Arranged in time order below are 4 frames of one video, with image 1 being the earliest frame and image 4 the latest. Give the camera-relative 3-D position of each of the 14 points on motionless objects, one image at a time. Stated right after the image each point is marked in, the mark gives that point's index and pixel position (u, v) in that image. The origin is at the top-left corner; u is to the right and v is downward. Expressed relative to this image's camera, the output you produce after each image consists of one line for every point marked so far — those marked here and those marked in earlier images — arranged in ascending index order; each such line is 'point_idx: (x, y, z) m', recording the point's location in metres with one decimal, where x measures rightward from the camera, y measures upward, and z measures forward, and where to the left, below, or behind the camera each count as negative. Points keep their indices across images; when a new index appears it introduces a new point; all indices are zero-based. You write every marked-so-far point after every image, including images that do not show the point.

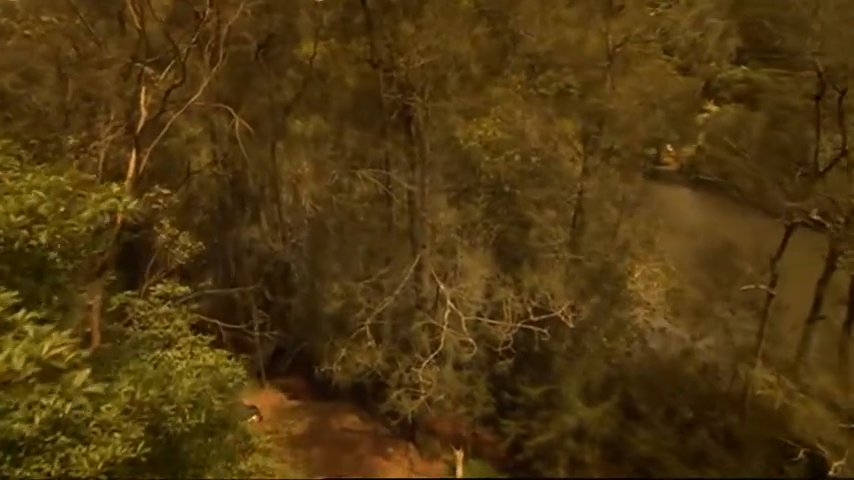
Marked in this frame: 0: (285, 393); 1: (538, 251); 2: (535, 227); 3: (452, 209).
0: (-3.7, -3.8, +13.9) m
1: (+2.4, -0.3, +10.9) m
2: (+2.4, +0.2, +11.1) m
3: (+0.5, +0.7, +11.0) m
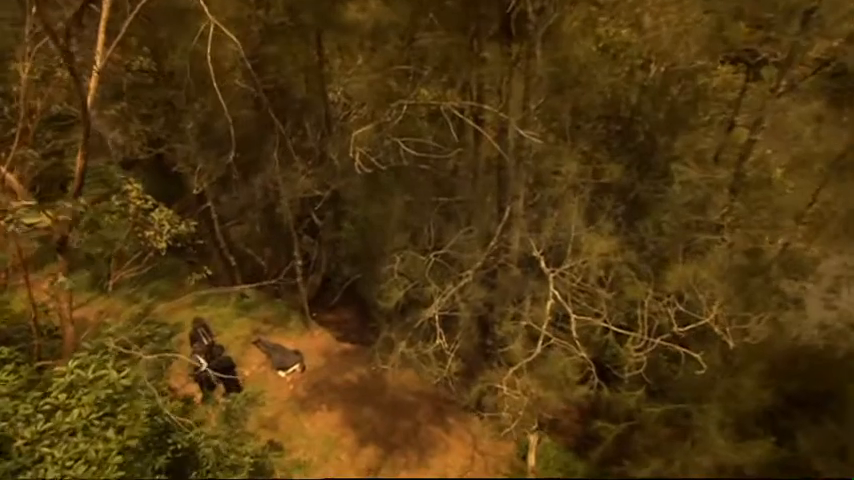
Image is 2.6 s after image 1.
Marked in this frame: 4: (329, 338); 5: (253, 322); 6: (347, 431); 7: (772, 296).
0: (-2.1, -2.1, +12.0) m
1: (+3.8, +0.4, +7.7) m
2: (+3.8, +0.9, +7.8) m
3: (+2.0, +1.4, +7.8) m
4: (-2.2, -2.2, +11.7) m
5: (-3.9, -1.8, +11.8) m
6: (-1.6, -3.6, +9.9) m
7: (+5.2, -0.8, +7.8) m
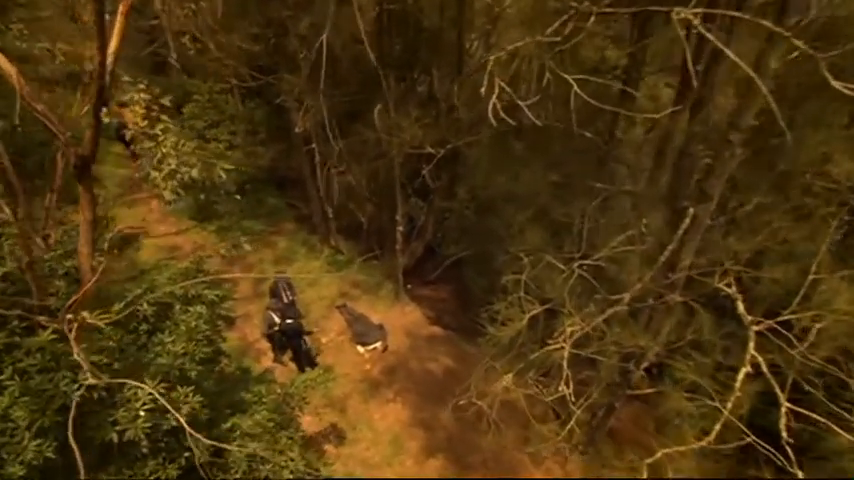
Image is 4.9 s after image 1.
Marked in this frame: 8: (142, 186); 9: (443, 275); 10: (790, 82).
0: (0.0, -1.5, +10.4) m
1: (+5.2, -0.3, +4.8) m
2: (+5.3, +0.2, +4.8) m
3: (+3.7, +1.1, +5.2) m
4: (-0.2, -1.6, +10.1) m
5: (-1.8, -0.9, +10.5) m
6: (-0.2, -3.1, +8.3) m
7: (+6.3, -1.7, +4.7) m
8: (-5.9, +1.2, +11.1) m
9: (+0.3, -0.7, +10.8) m
10: (+3.7, +1.6, +5.2) m
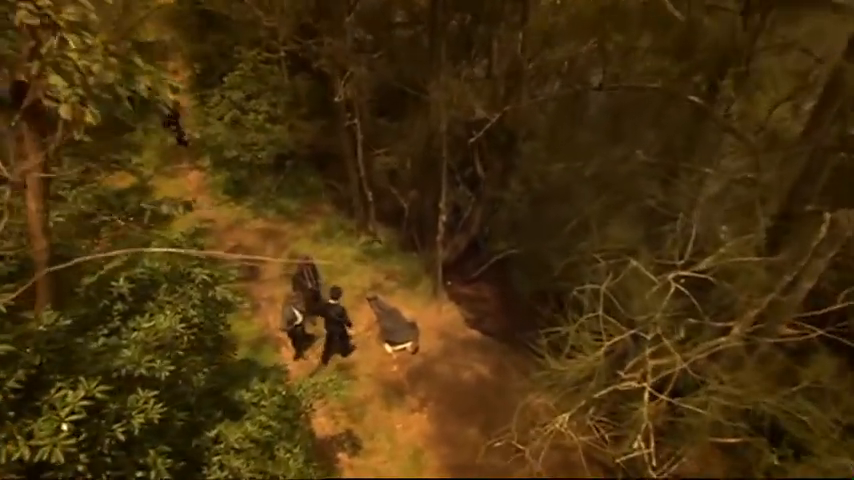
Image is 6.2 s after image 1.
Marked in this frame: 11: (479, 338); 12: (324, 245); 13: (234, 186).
0: (+0.7, -1.3, +9.2) m
1: (+5.4, -0.6, +3.2) m
2: (+5.6, -0.1, +3.2) m
3: (+4.0, +0.9, +3.7) m
4: (+0.5, -1.4, +9.0) m
5: (-1.0, -0.6, +9.5) m
6: (+0.2, -3.0, +7.2) m
7: (+6.4, -2.1, +3.0) m
8: (-5.0, +1.8, +10.4) m
9: (+1.1, -0.6, +9.5) m
10: (+4.2, +1.4, +3.7) m
11: (+0.9, -1.8, +8.8) m
12: (-2.0, 0.0, +9.8) m
13: (-3.7, +1.0, +9.9) m
